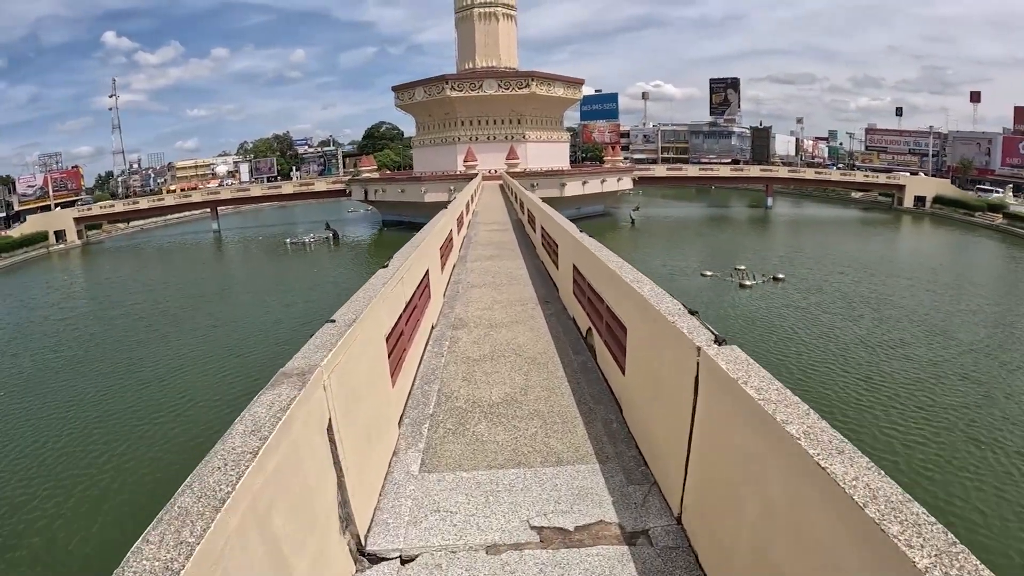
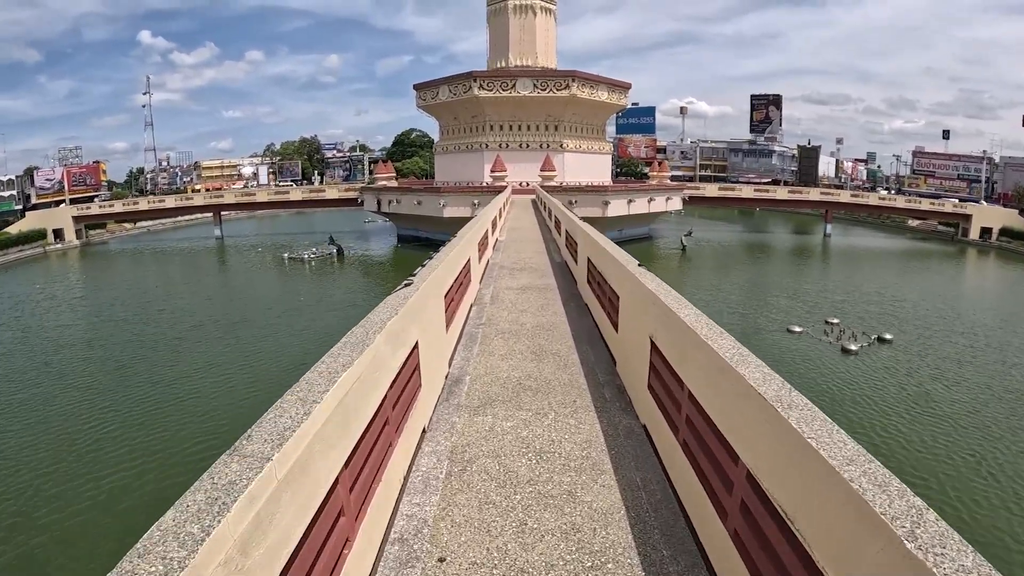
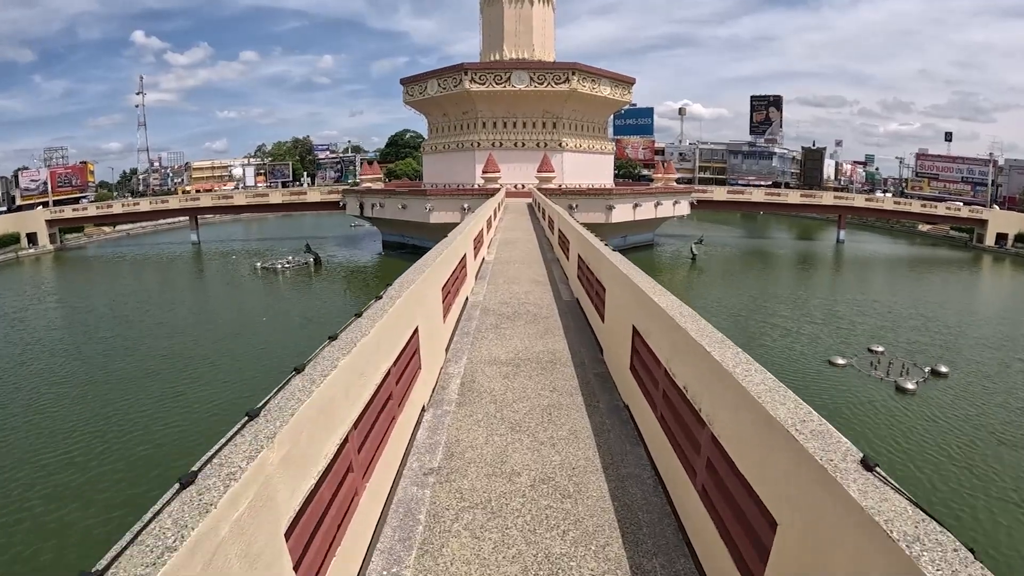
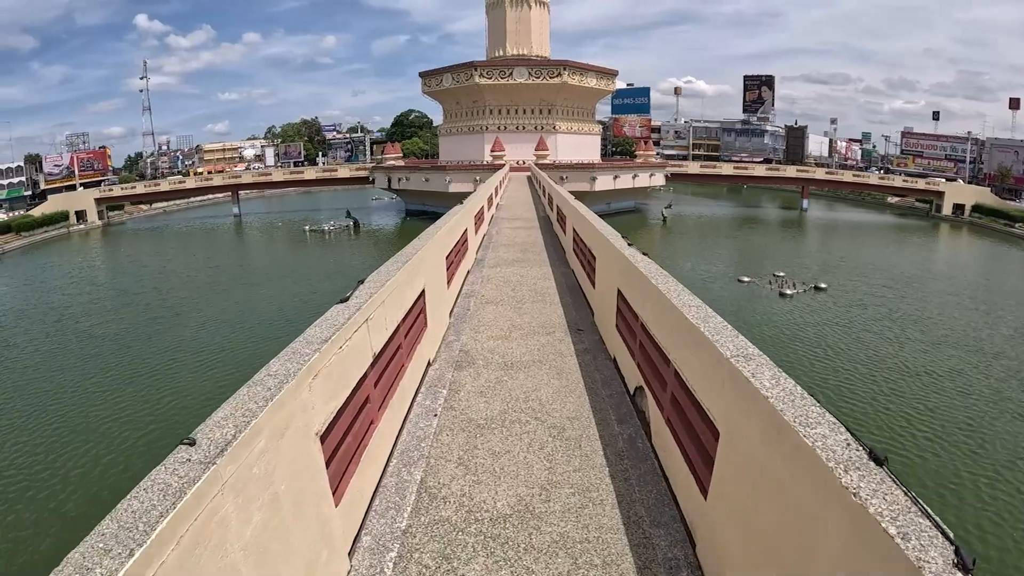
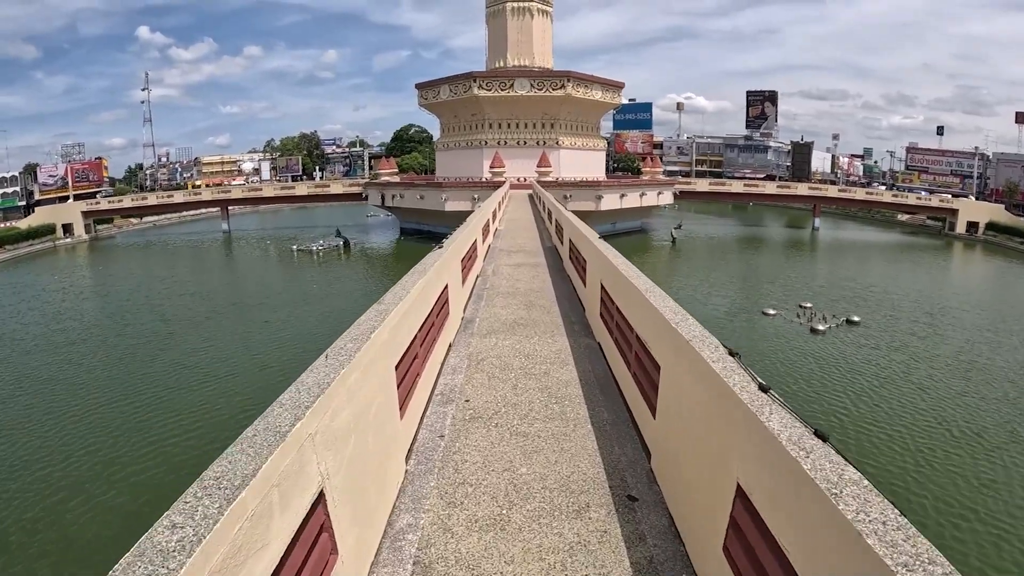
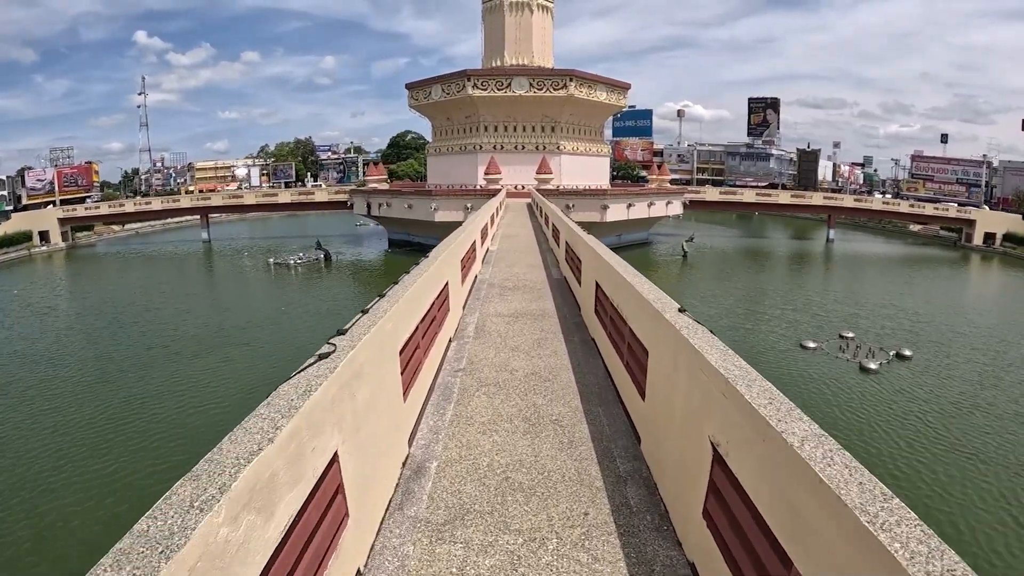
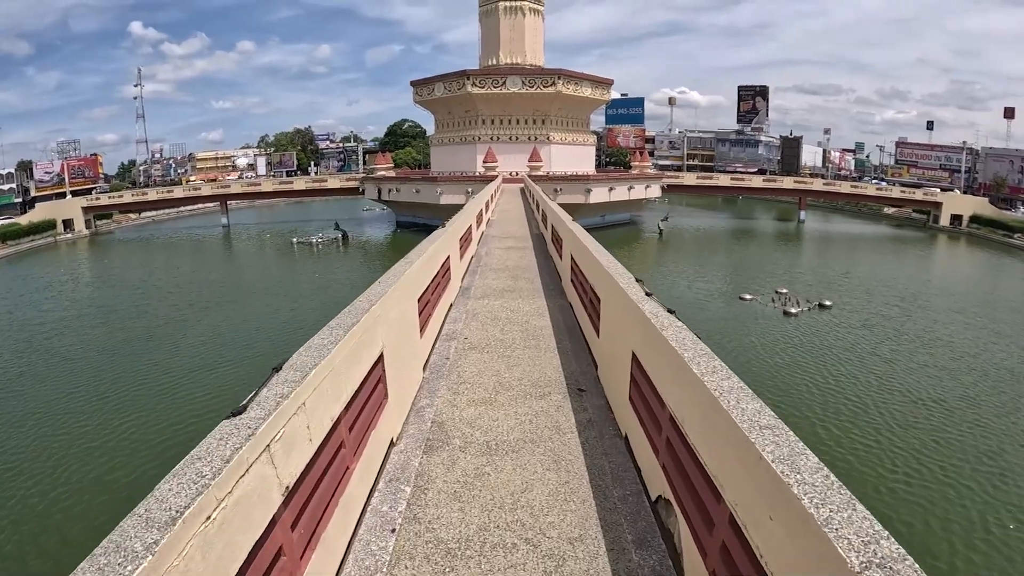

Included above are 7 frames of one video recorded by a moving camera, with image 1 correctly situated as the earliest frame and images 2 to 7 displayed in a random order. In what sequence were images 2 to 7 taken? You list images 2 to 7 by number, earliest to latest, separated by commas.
4, 7, 5, 2, 6, 3
